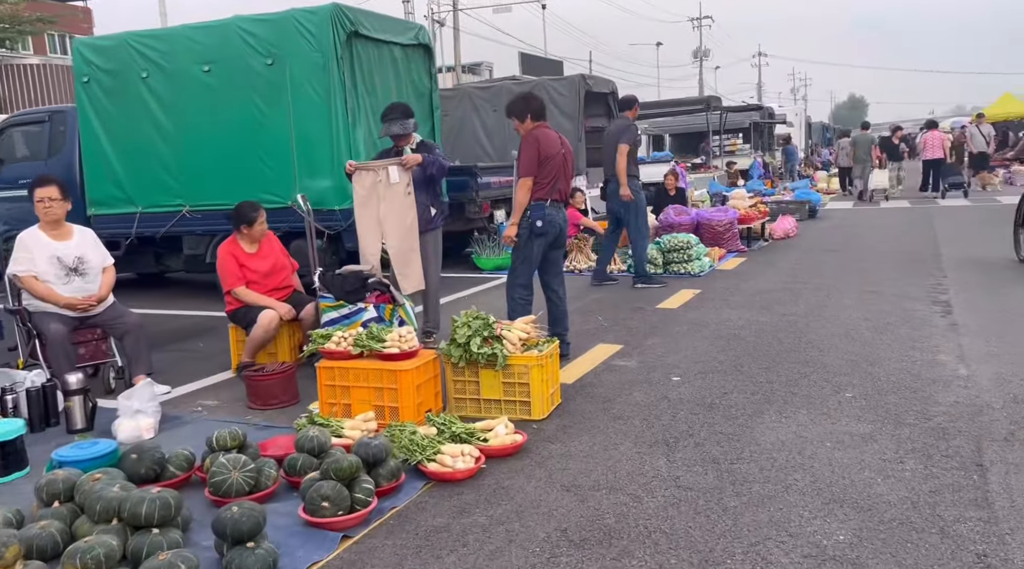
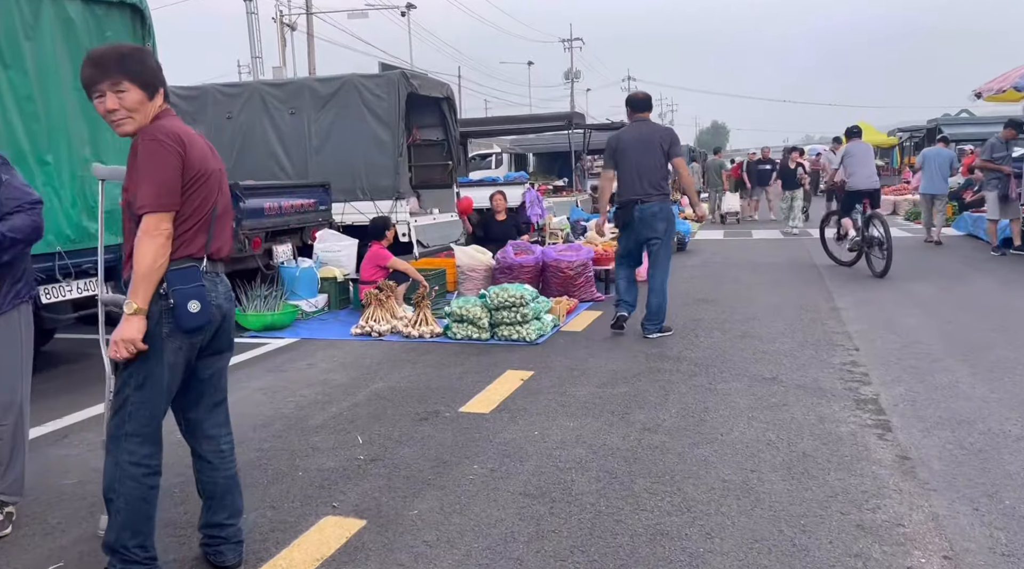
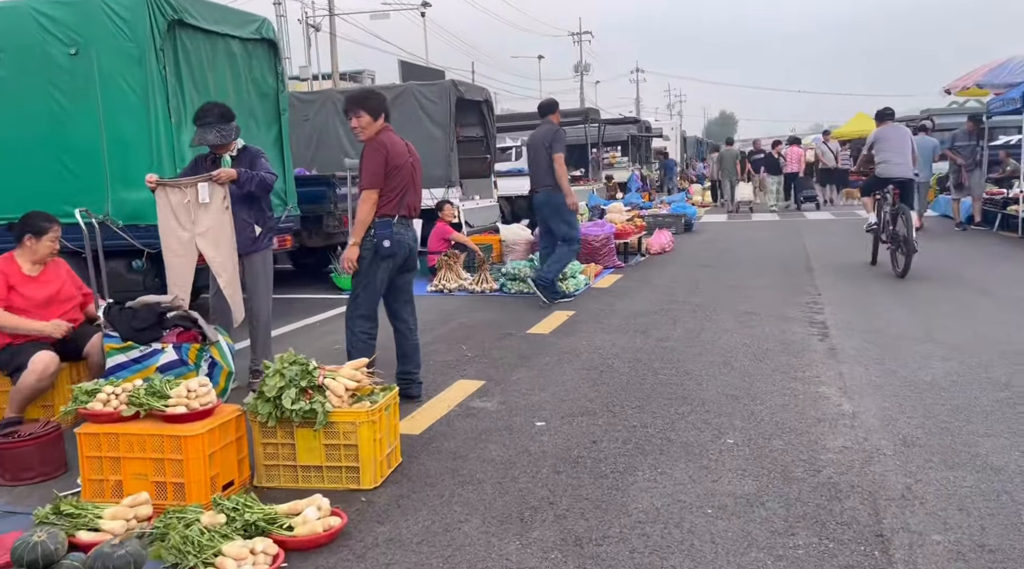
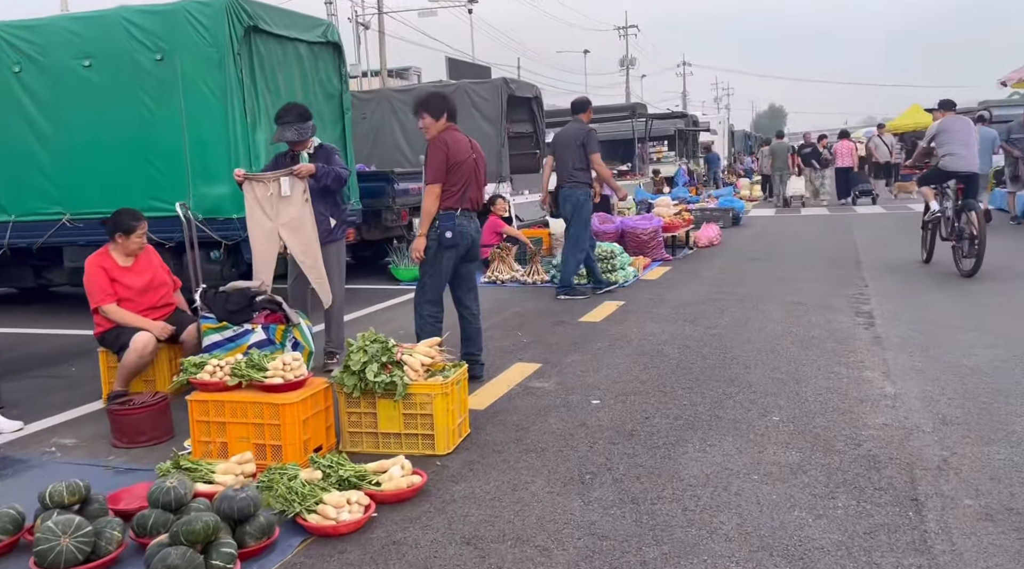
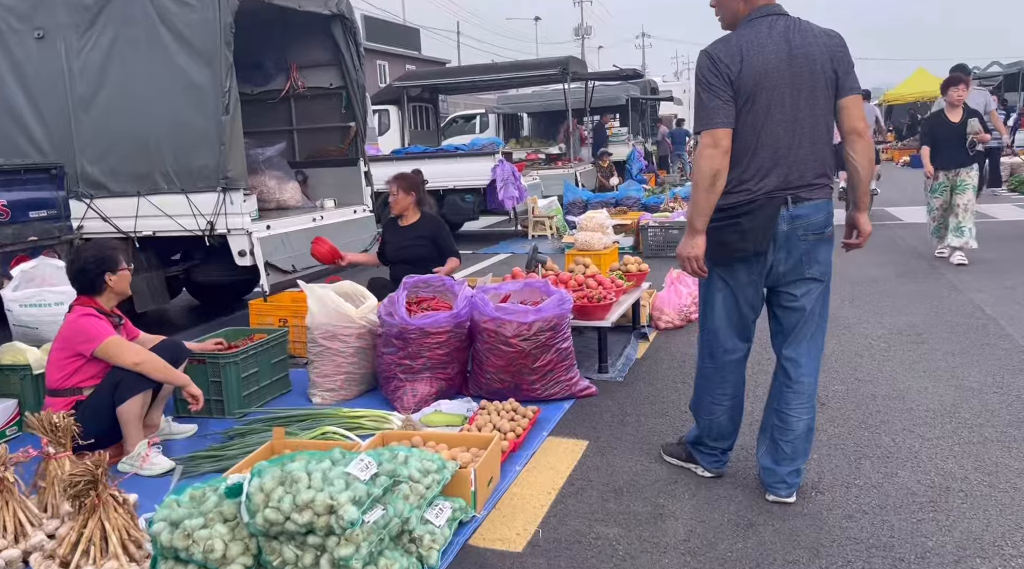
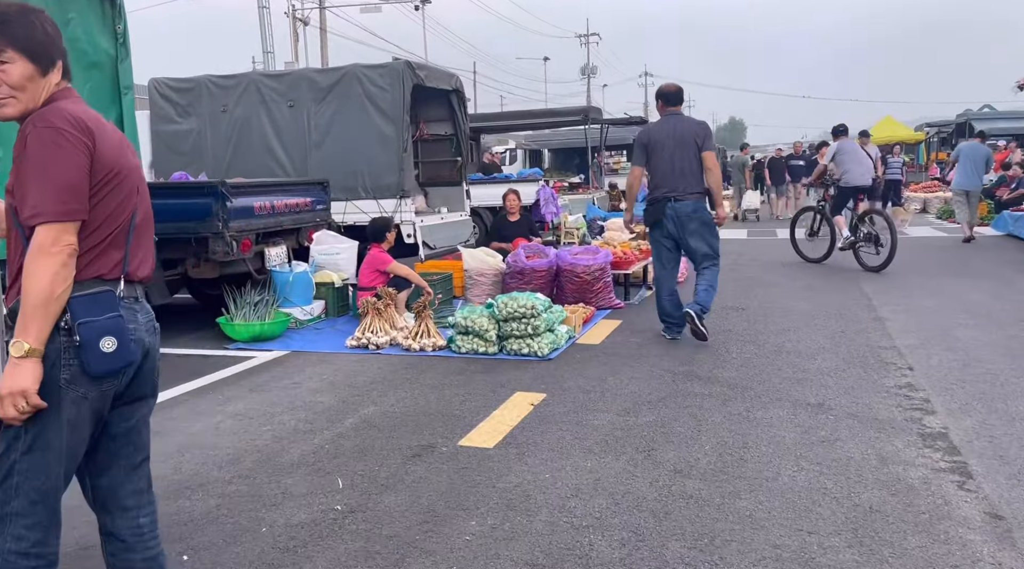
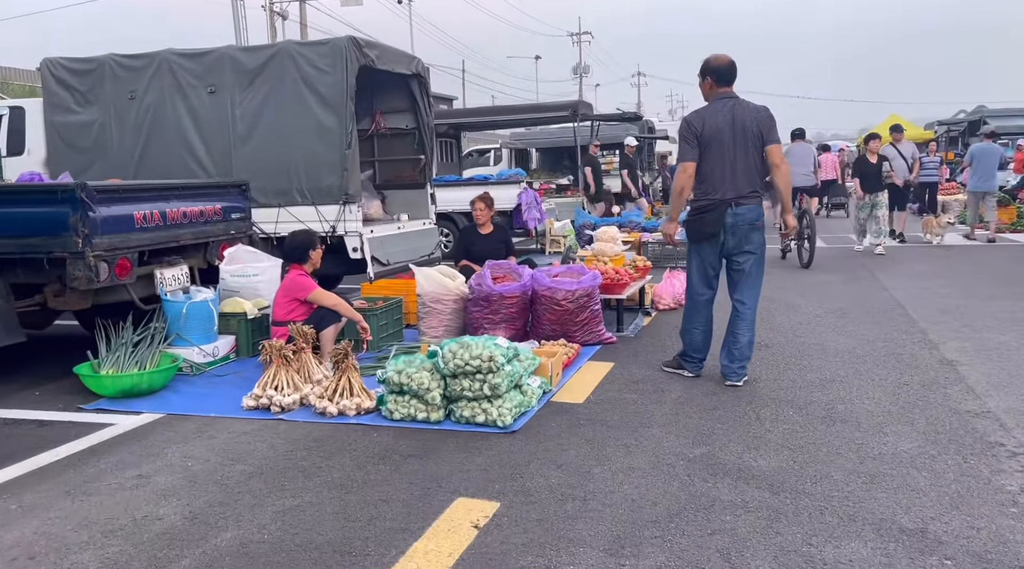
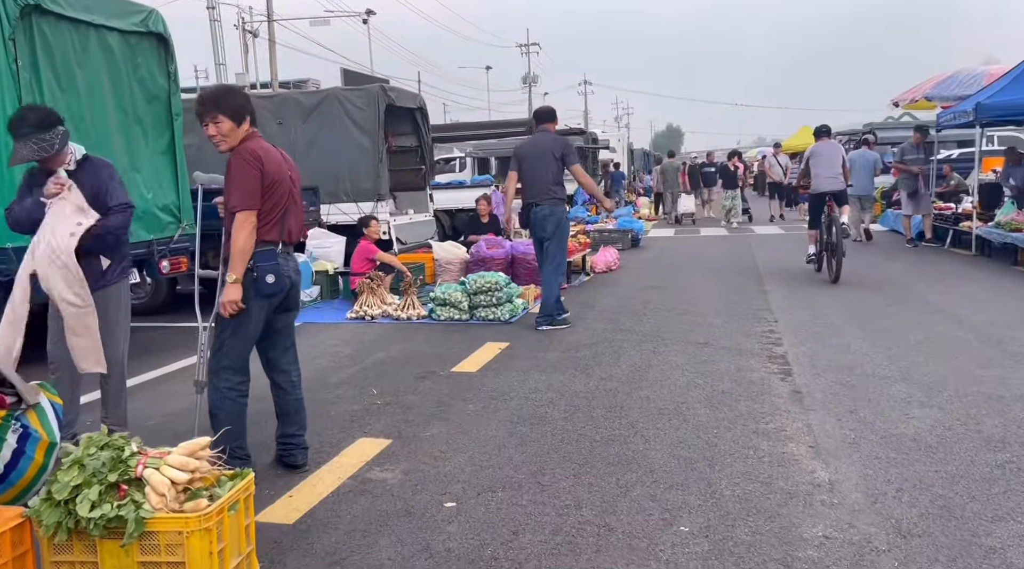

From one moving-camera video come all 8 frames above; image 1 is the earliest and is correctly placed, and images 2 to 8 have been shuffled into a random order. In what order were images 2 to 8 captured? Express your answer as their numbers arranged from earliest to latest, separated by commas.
4, 3, 8, 2, 6, 7, 5
